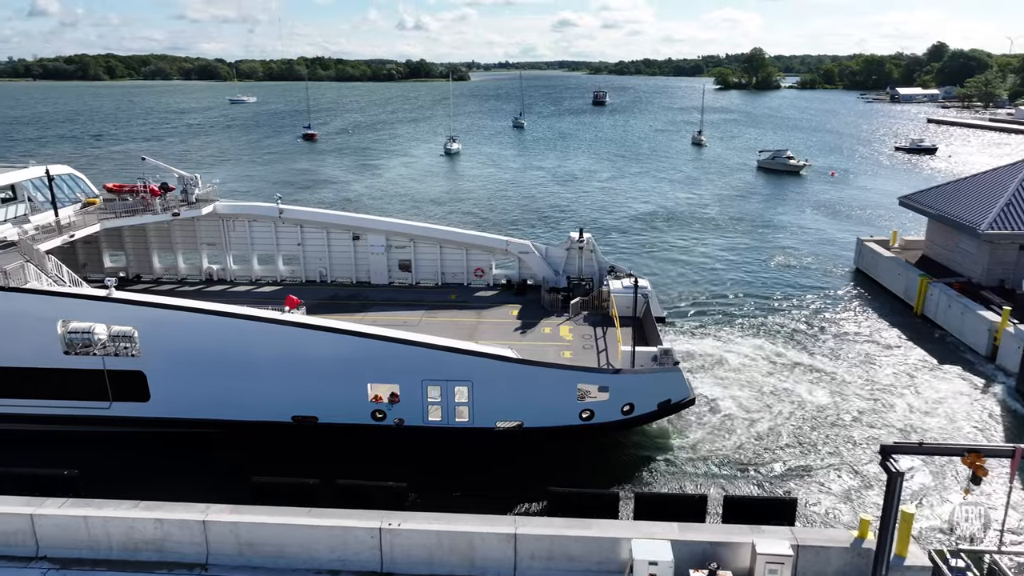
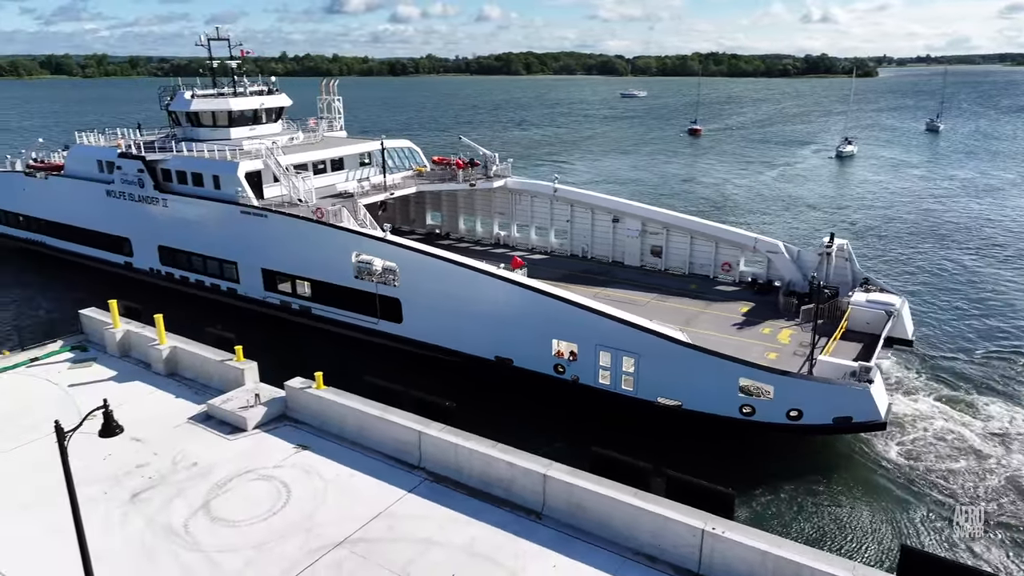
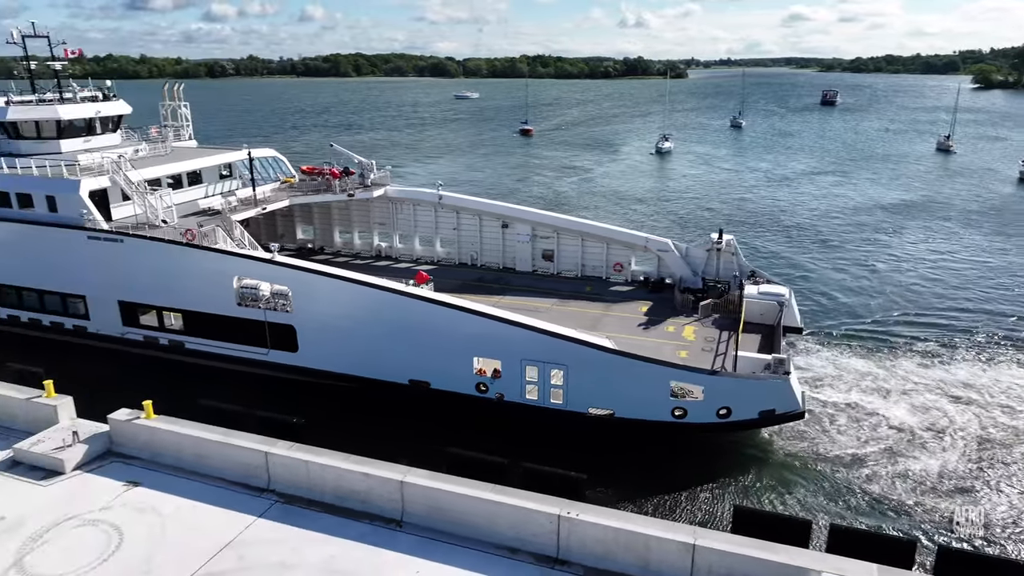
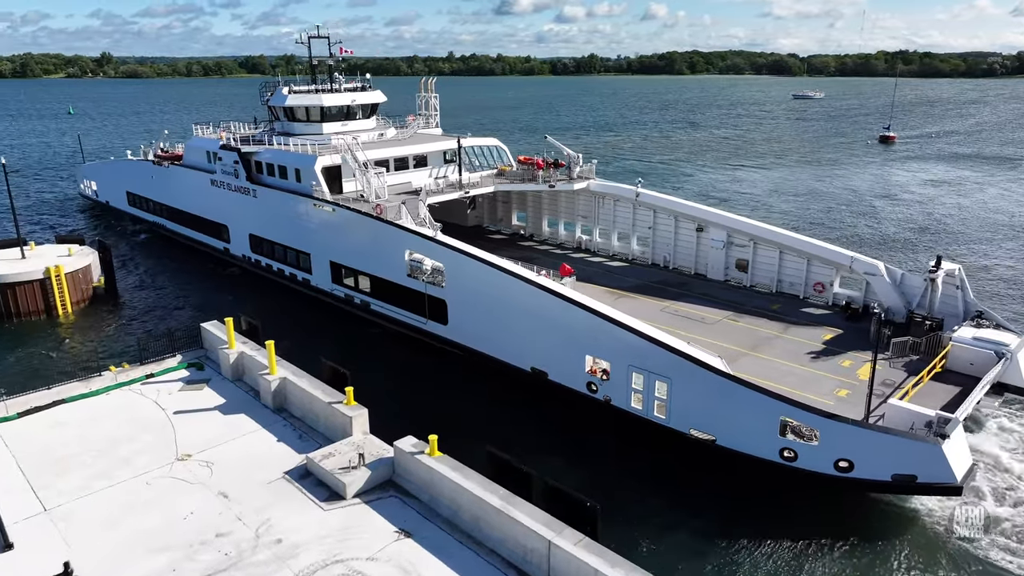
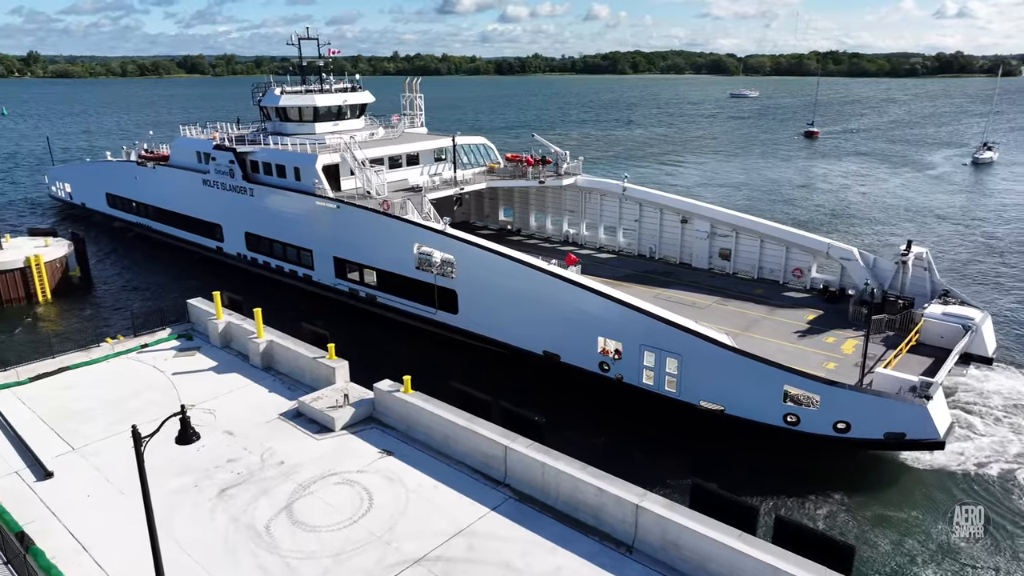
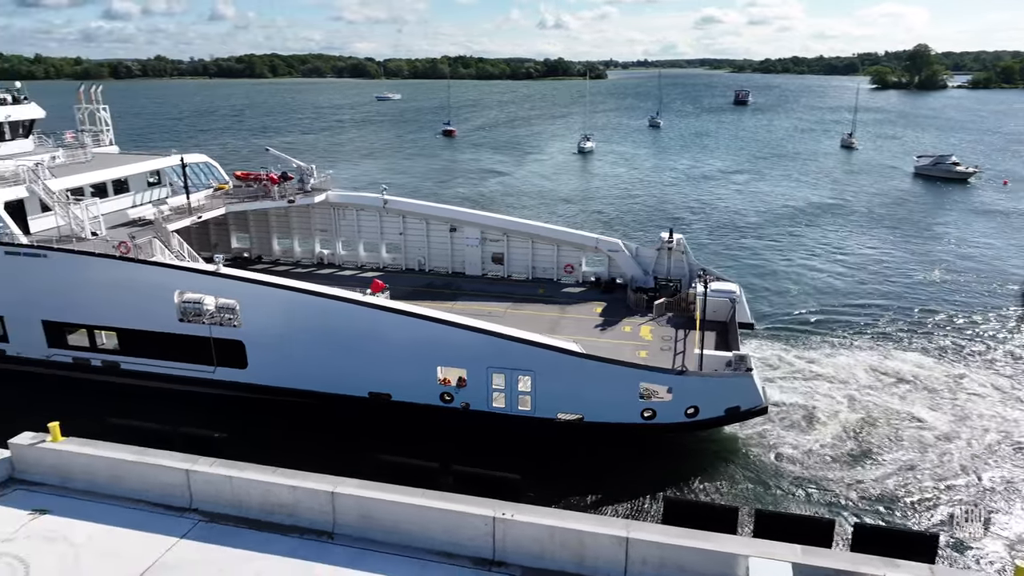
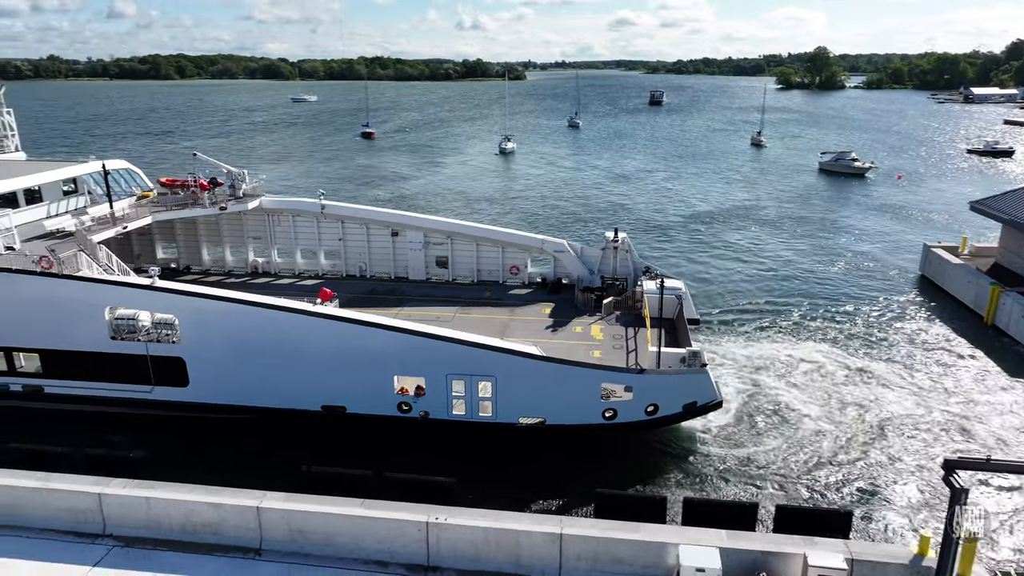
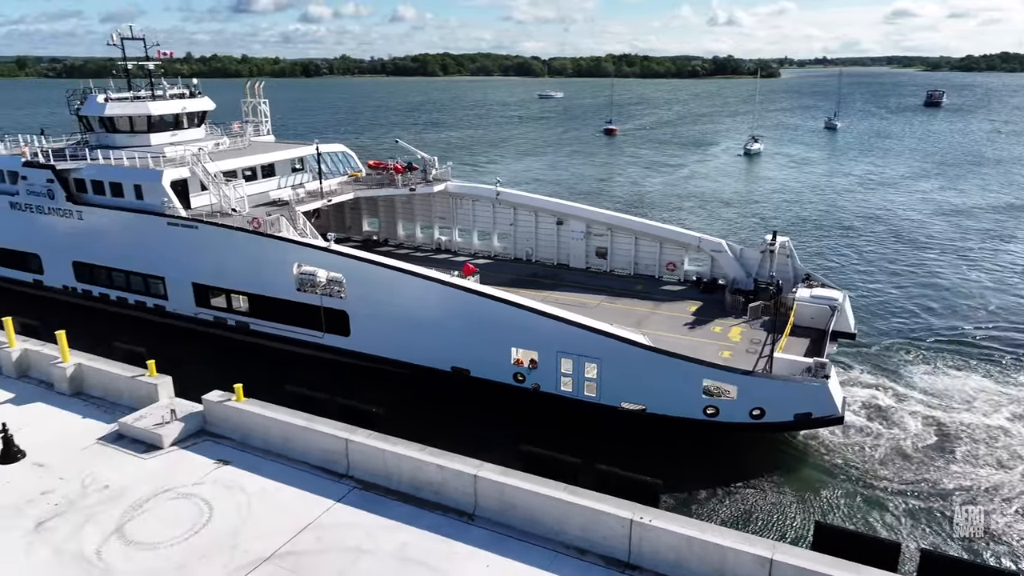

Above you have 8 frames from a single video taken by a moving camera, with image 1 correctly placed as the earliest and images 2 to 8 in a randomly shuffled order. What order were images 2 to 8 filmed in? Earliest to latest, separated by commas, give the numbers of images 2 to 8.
7, 6, 3, 8, 2, 5, 4
